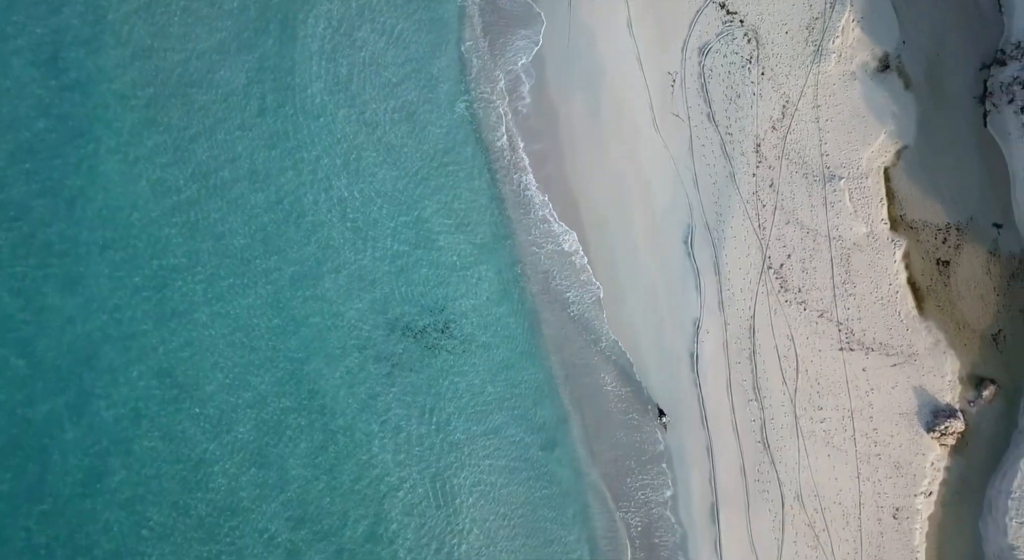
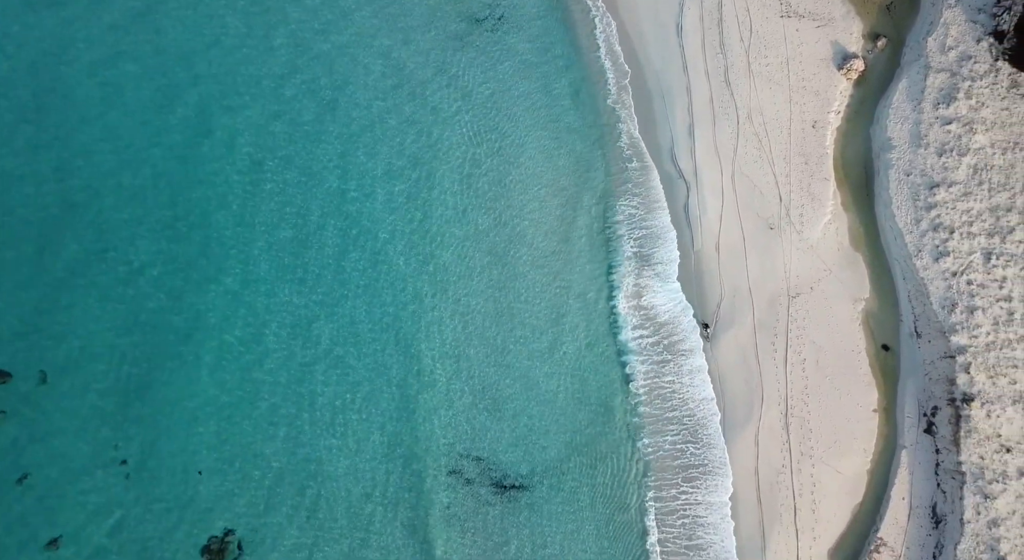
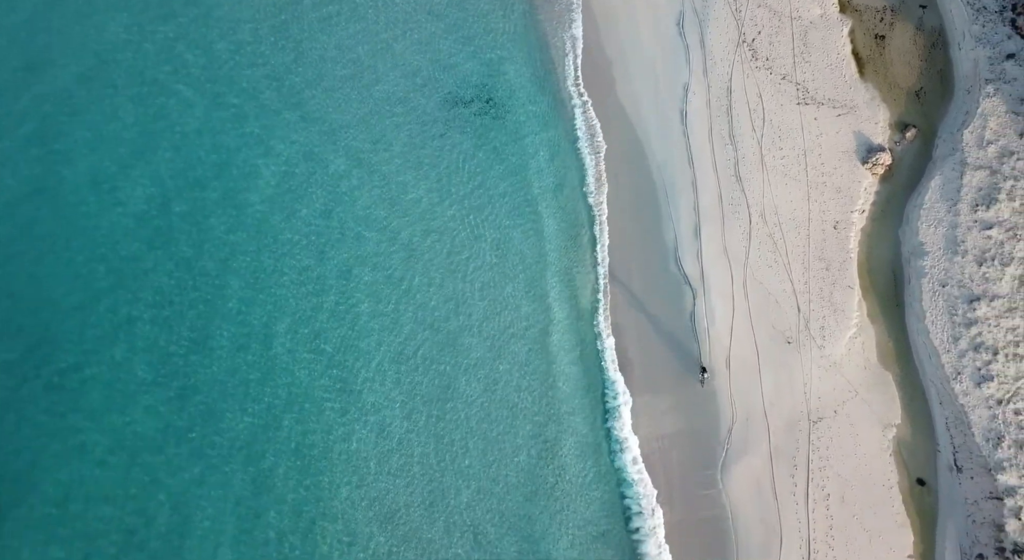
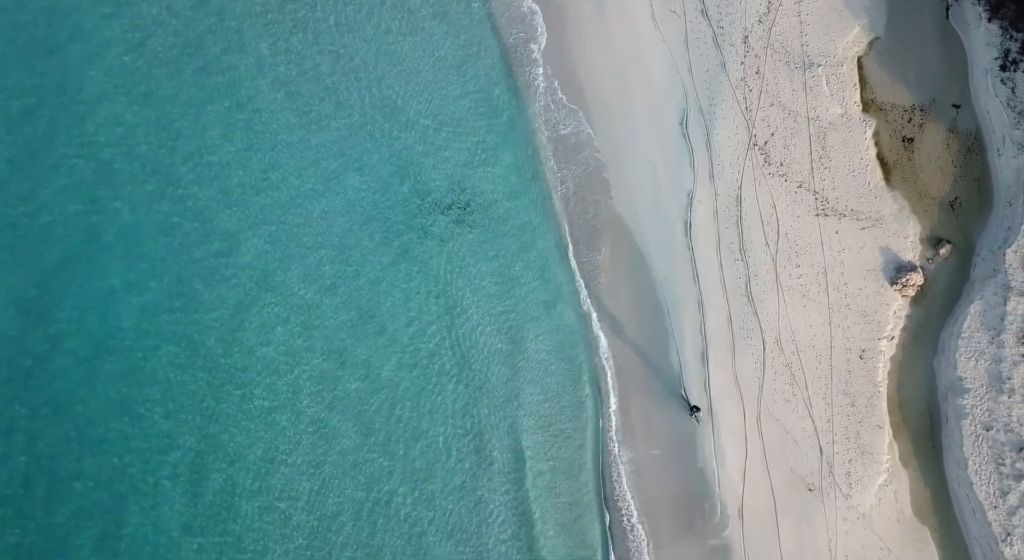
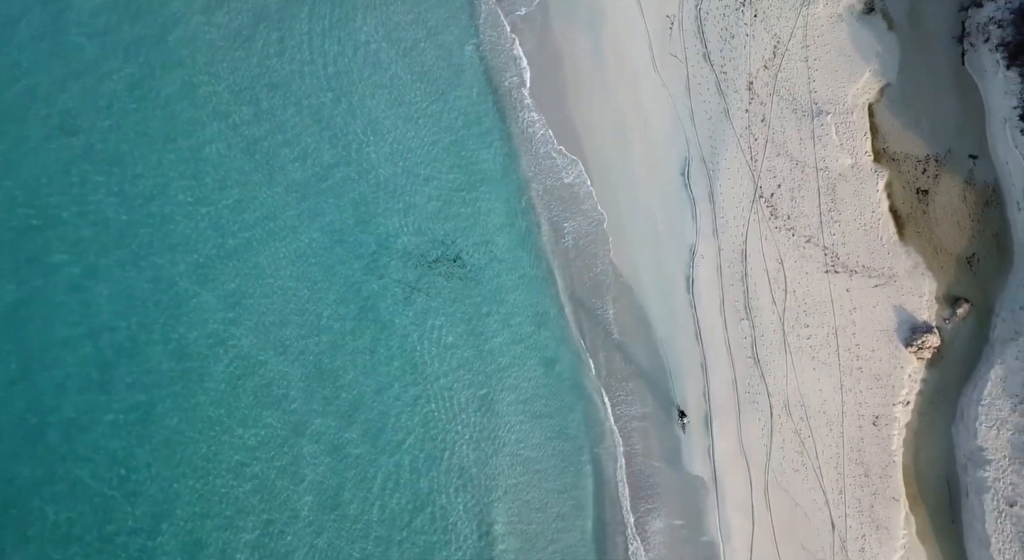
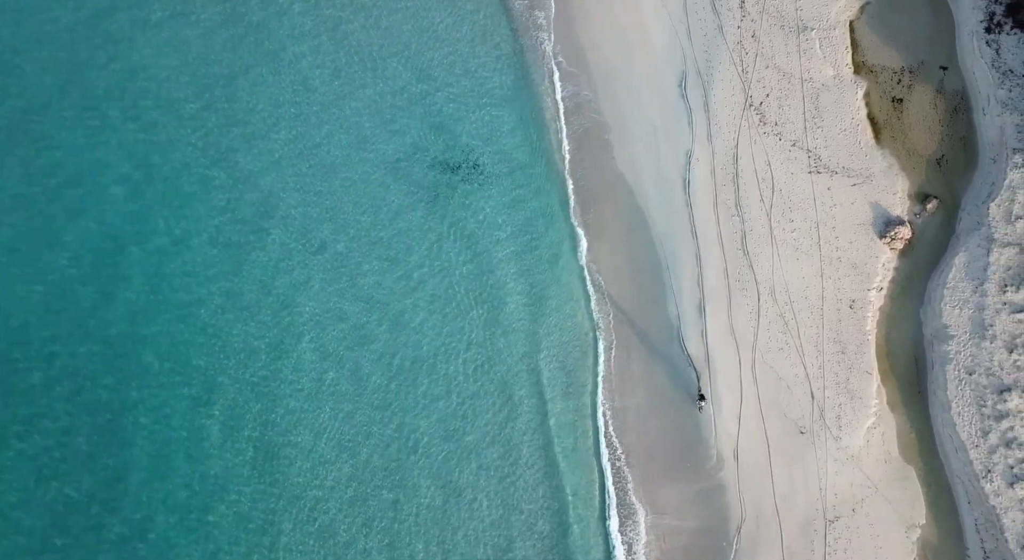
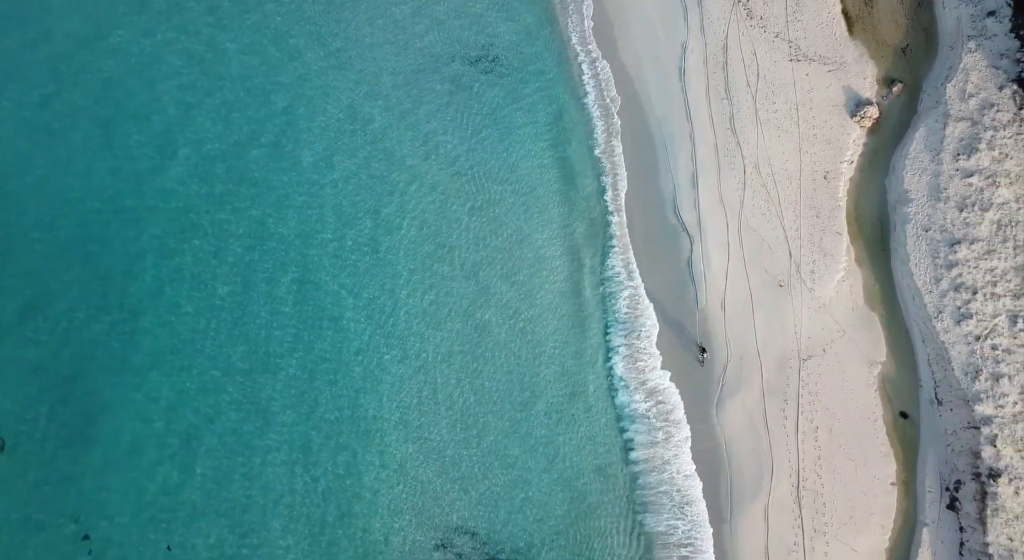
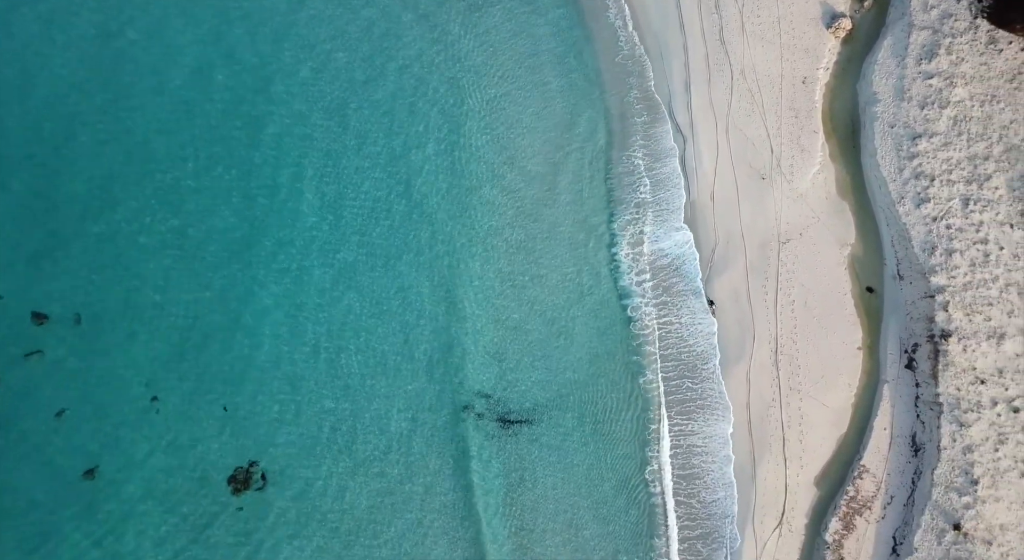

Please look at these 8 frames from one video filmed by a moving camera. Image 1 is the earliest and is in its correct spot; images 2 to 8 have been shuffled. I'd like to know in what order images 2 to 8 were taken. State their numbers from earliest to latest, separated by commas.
5, 4, 6, 3, 7, 2, 8
